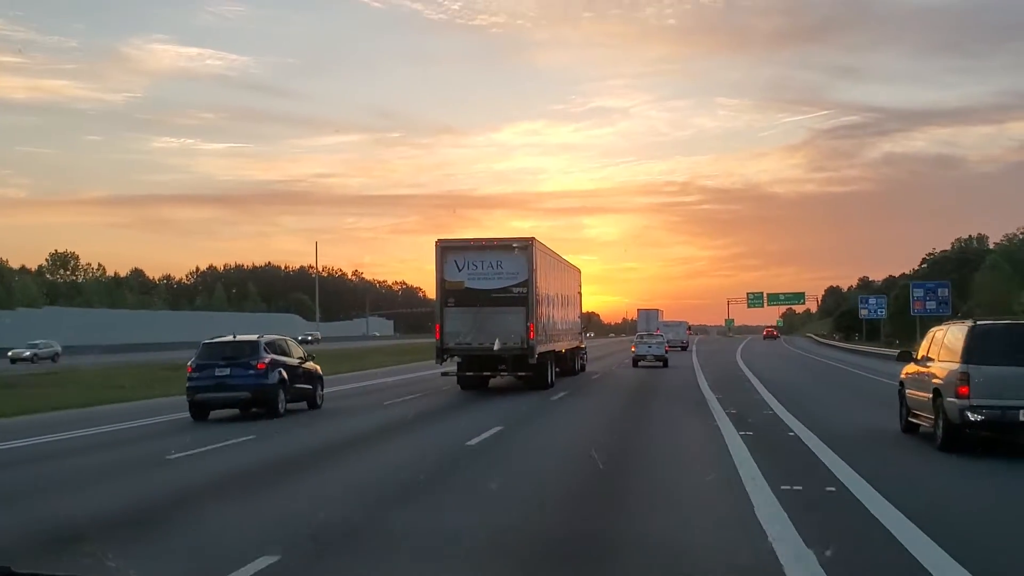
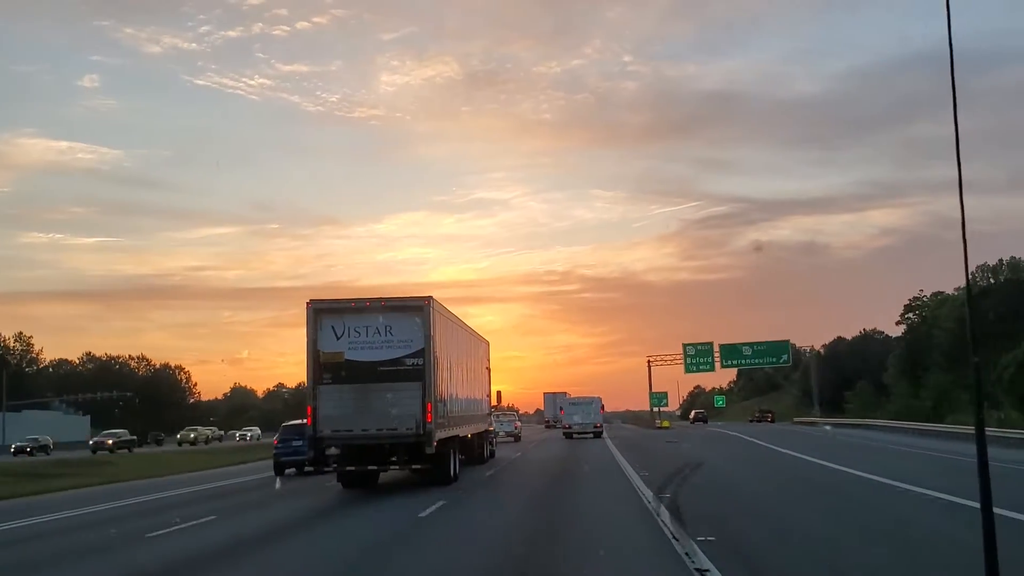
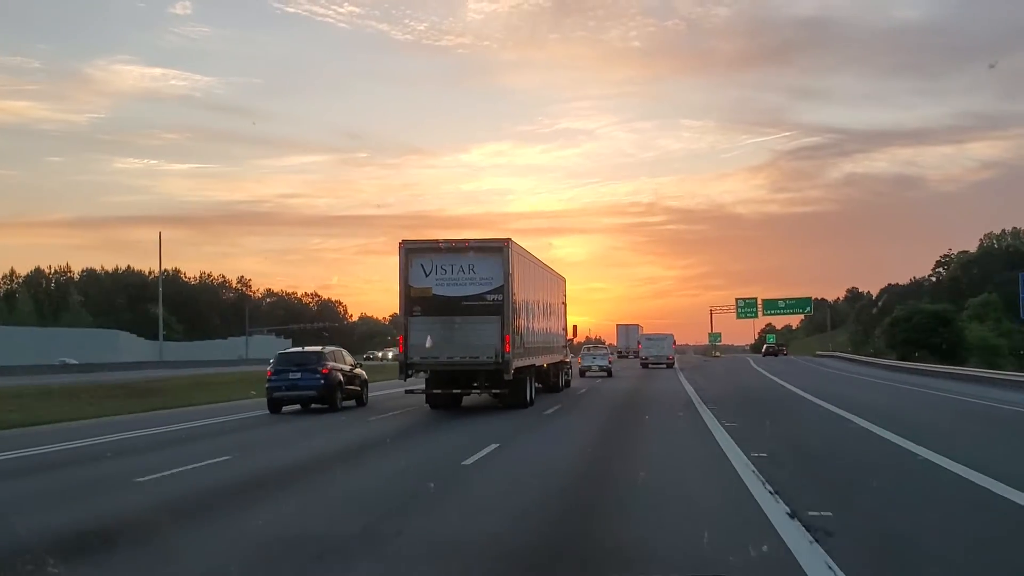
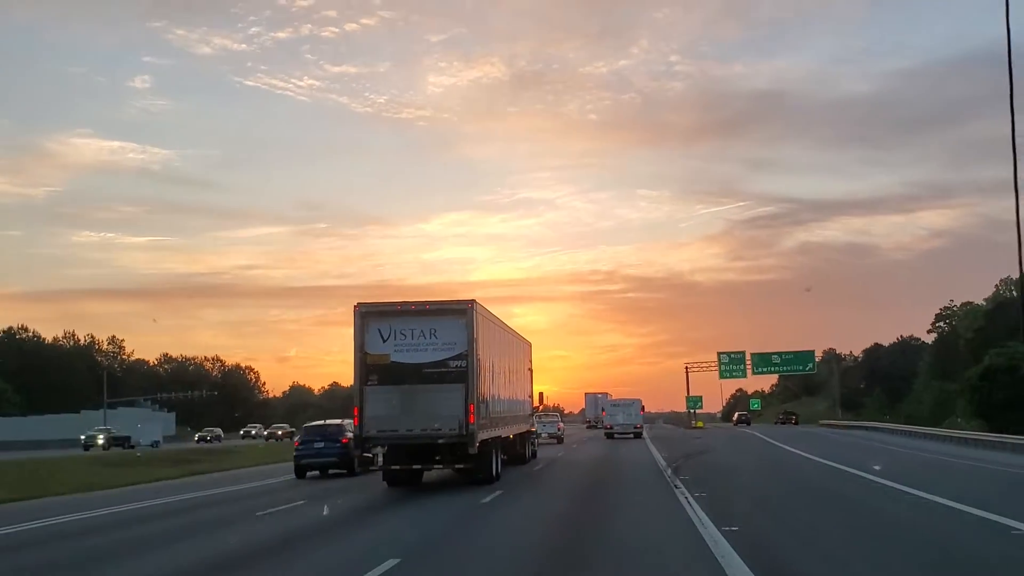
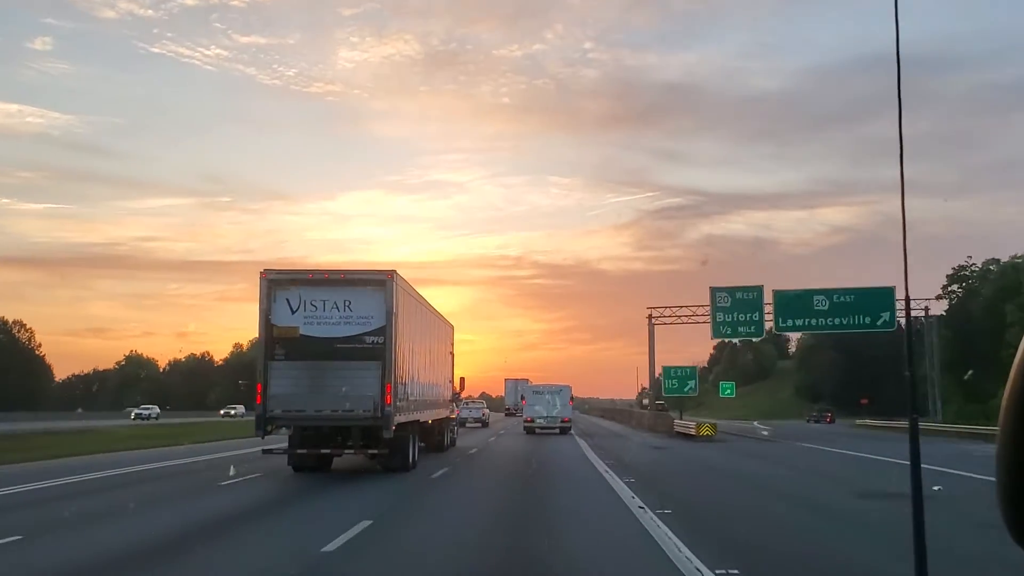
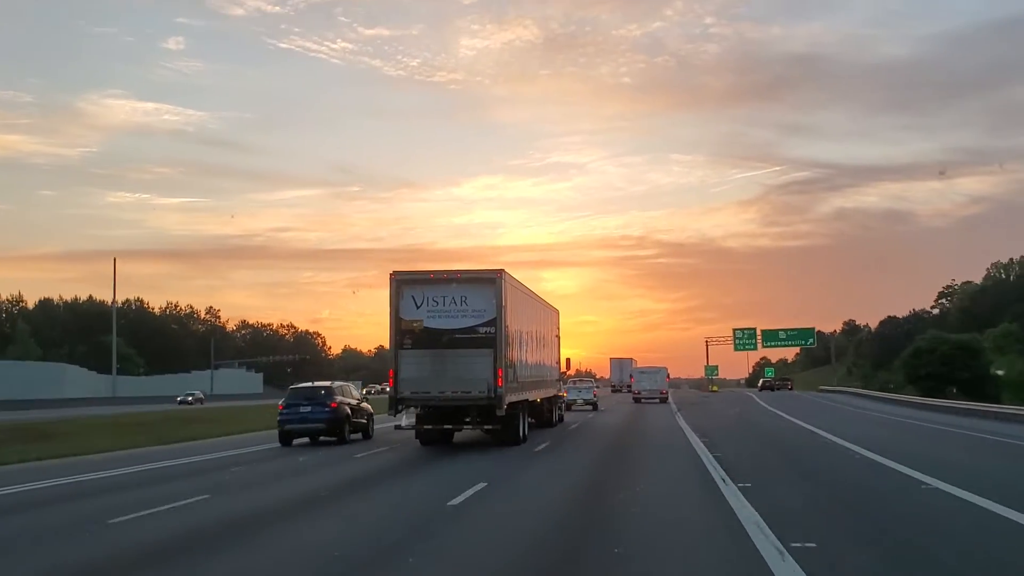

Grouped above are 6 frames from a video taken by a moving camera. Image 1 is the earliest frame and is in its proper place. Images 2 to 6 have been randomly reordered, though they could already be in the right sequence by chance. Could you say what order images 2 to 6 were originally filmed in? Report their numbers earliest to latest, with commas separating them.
3, 6, 4, 2, 5
